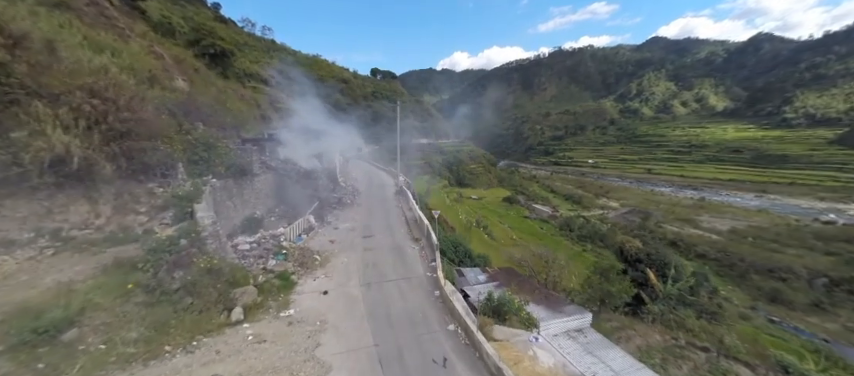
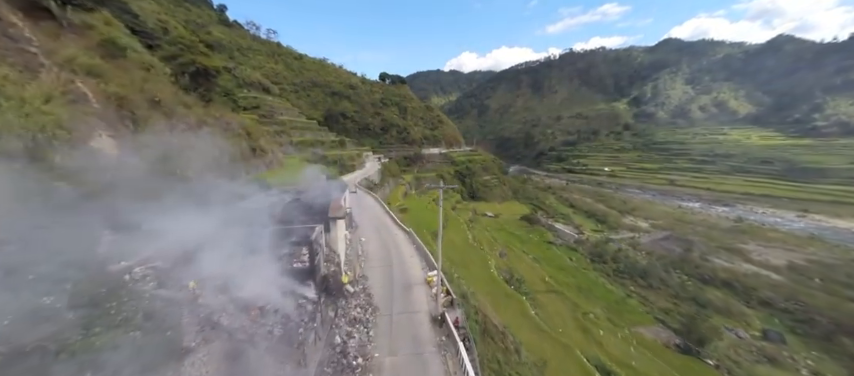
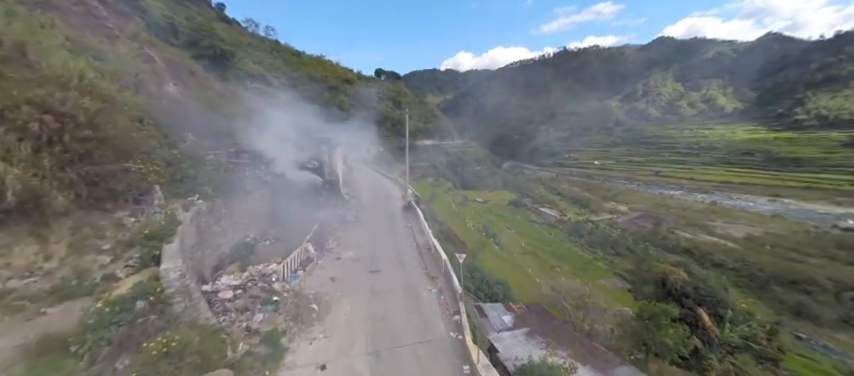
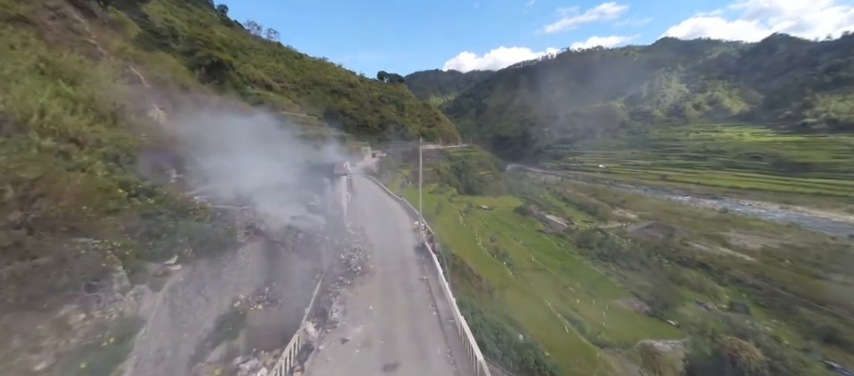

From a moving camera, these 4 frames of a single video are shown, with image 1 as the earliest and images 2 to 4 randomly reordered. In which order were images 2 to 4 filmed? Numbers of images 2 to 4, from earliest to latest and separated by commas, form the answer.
3, 4, 2
